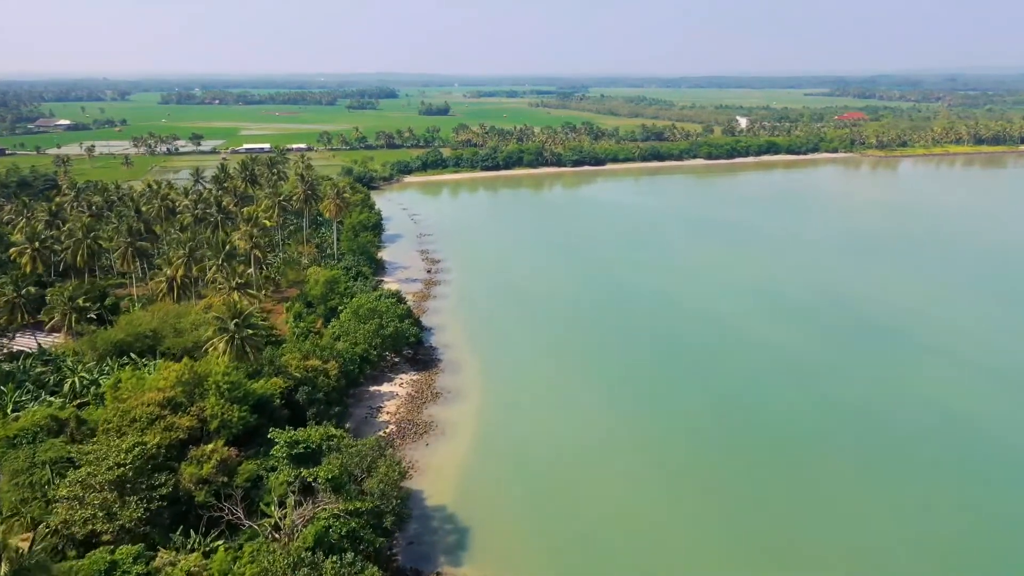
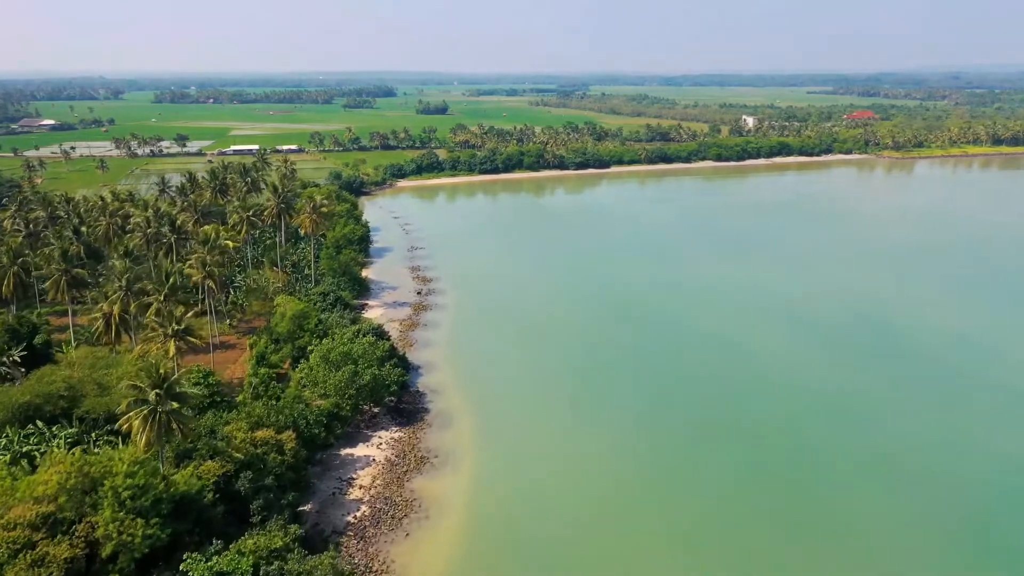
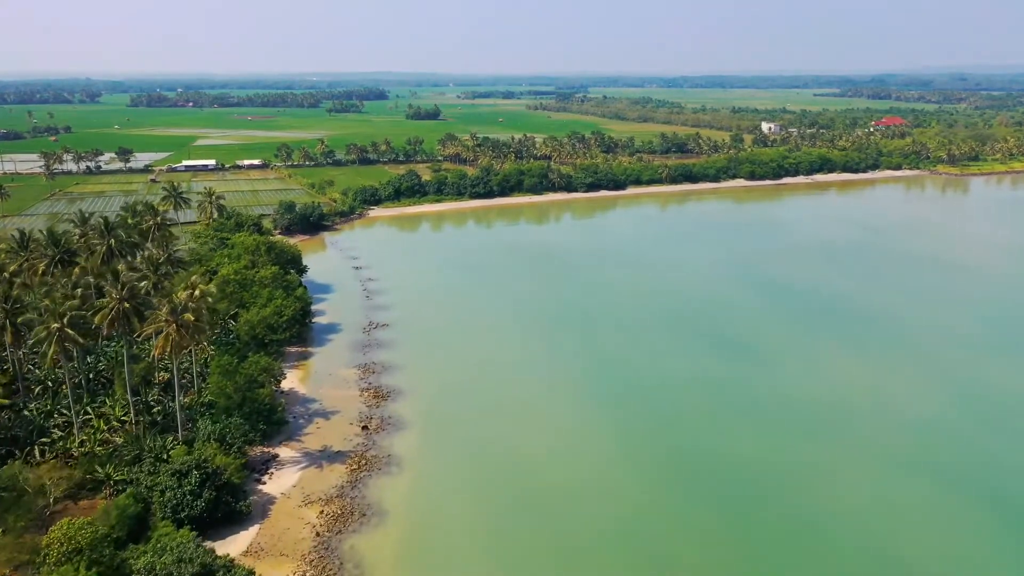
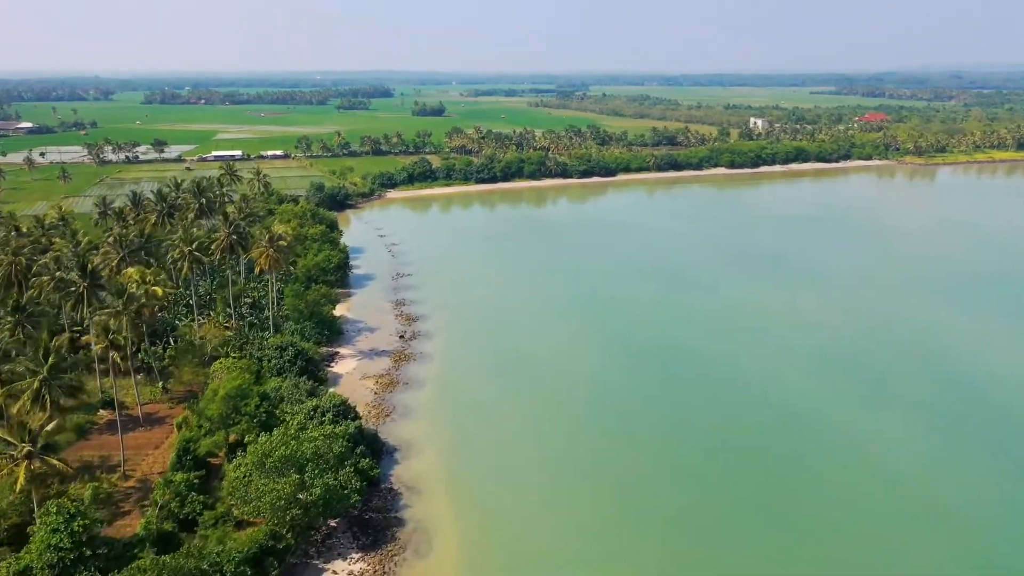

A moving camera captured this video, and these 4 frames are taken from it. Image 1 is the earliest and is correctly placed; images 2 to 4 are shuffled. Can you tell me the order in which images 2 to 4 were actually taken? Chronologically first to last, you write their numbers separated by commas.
2, 4, 3
